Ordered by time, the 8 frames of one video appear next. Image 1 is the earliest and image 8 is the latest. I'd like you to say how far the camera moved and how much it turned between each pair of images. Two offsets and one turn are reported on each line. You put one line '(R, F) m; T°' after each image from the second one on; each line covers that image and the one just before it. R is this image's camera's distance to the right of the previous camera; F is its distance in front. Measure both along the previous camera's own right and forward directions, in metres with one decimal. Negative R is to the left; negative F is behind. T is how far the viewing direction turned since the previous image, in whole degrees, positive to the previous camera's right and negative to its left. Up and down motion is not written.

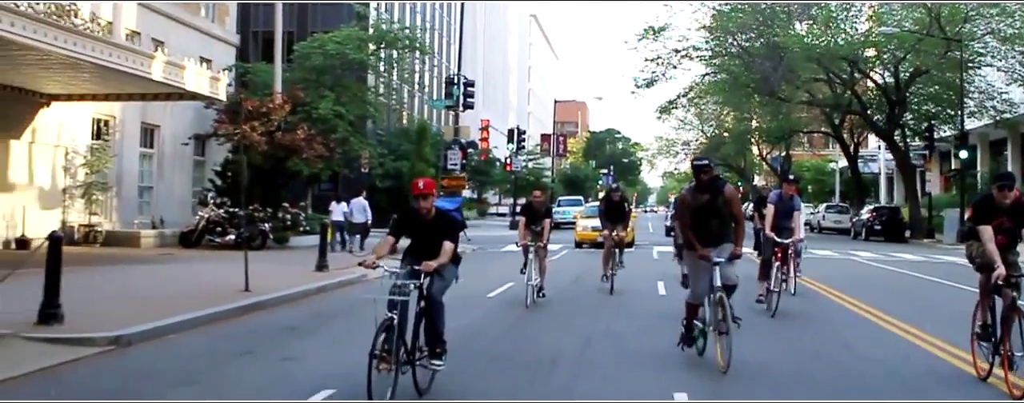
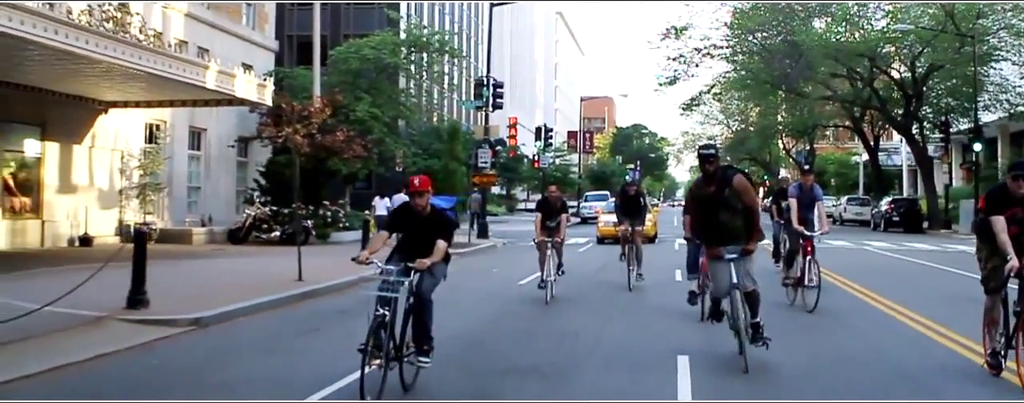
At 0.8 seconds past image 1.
(0.0, -1.3) m; -1°
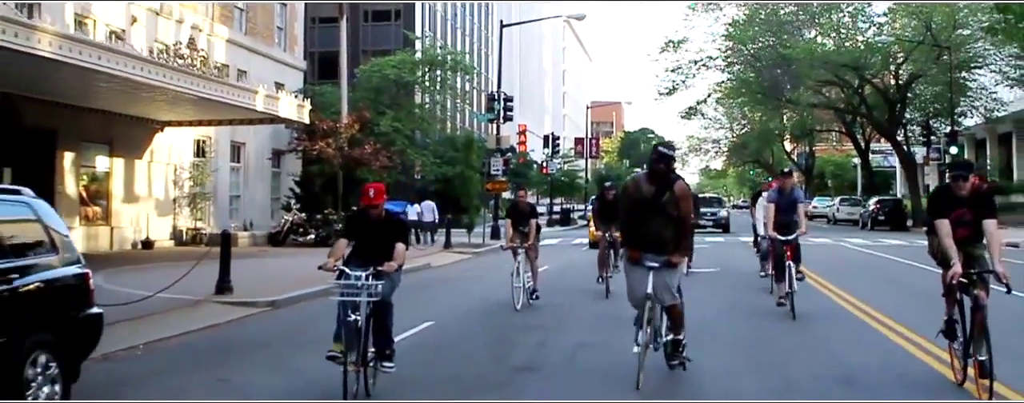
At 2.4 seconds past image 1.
(0.0, -2.9) m; -1°
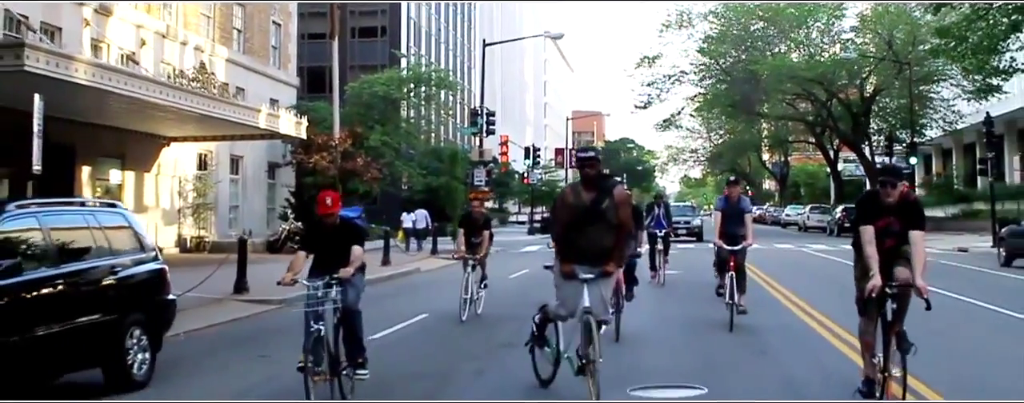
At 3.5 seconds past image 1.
(0.0, -2.0) m; +1°
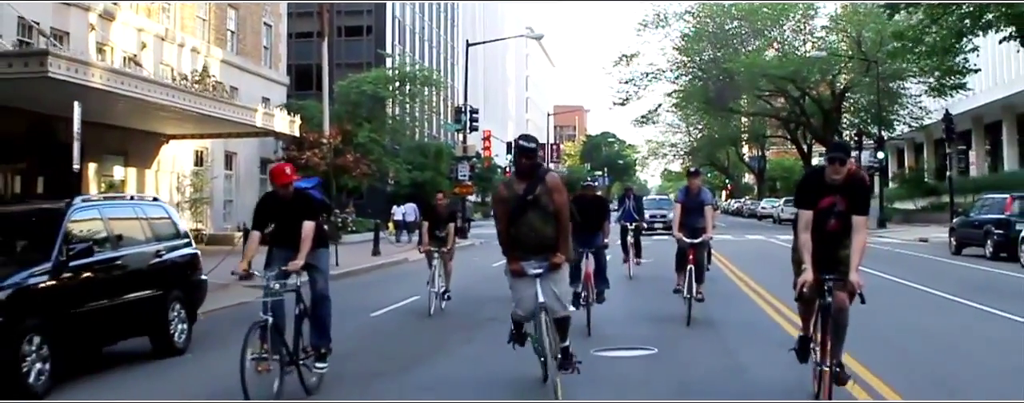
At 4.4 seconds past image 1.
(0.0, -1.6) m; +1°
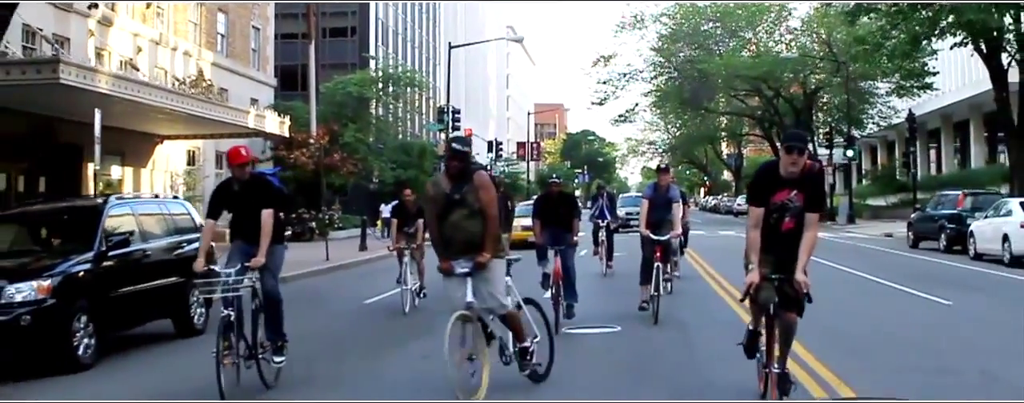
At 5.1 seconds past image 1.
(0.0, -1.3) m; +1°
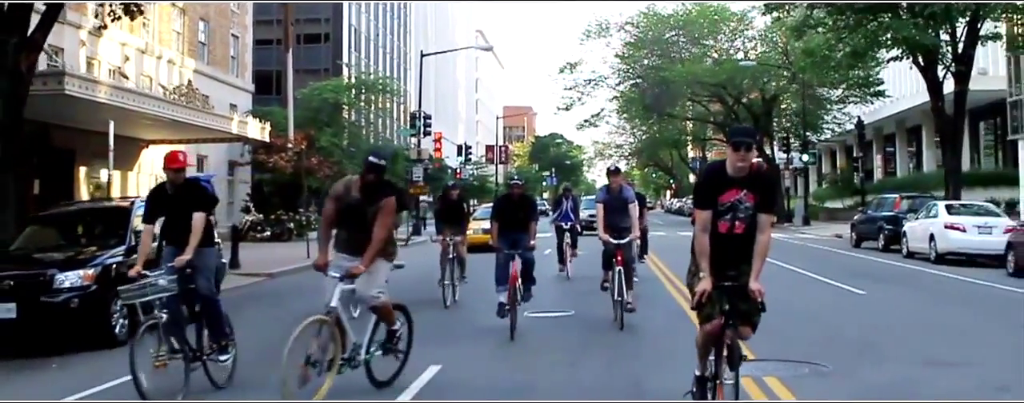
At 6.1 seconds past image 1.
(0.0, -1.8) m; +2°
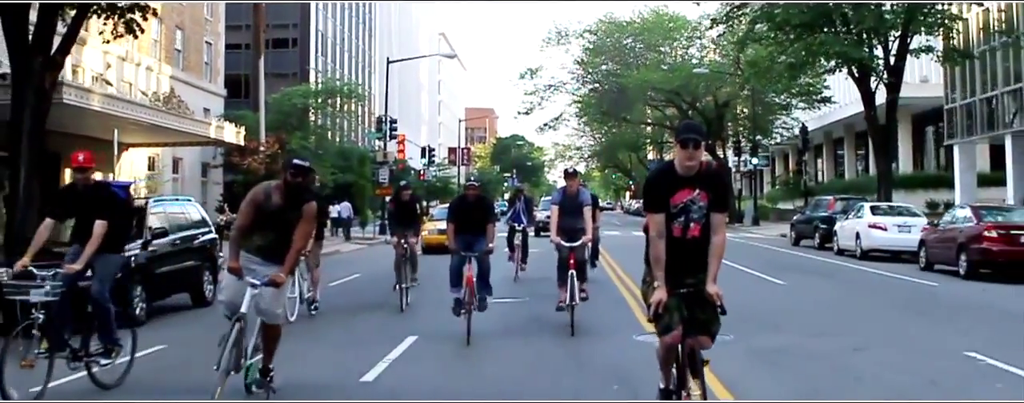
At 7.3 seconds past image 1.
(0.0, -1.9) m; +2°
